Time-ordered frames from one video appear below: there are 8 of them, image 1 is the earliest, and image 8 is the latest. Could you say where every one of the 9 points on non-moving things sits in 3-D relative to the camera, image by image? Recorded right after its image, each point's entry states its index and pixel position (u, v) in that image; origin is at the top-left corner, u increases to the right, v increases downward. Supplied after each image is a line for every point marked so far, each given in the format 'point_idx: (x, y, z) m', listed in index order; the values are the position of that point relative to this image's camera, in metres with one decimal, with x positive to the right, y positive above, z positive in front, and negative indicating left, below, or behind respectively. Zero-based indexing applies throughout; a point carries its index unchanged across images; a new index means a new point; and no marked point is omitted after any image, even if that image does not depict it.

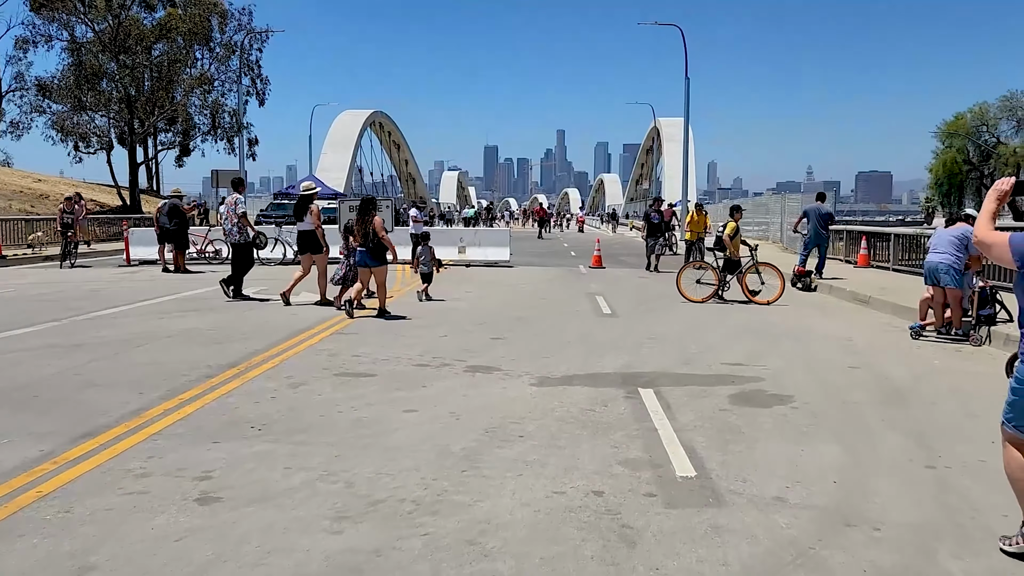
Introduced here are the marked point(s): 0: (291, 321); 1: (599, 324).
0: (-3.0, -0.5, +11.9) m
1: (+1.2, -0.5, +12.0) m
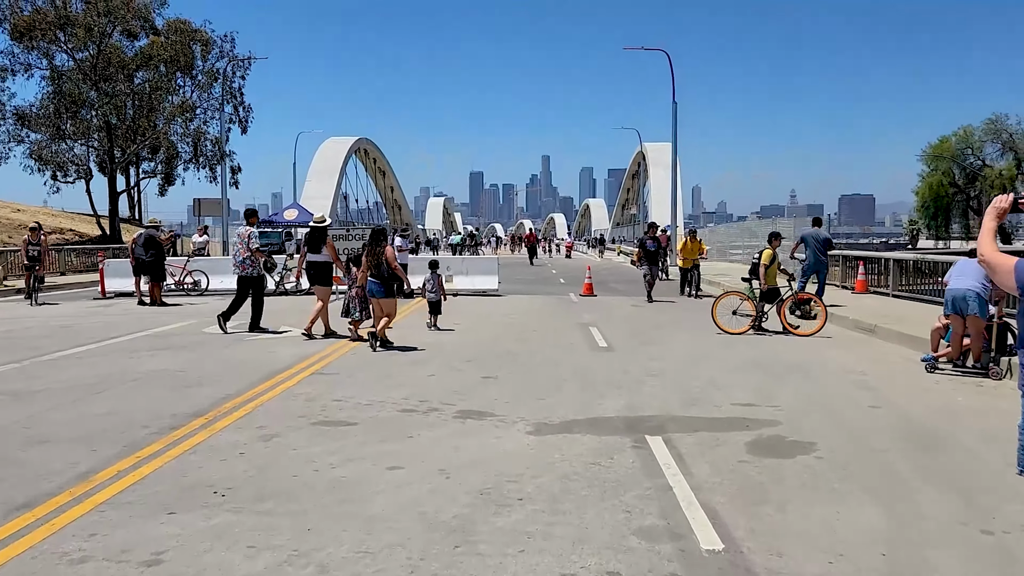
0: (-3.1, -0.9, +11.2) m
1: (+1.1, -1.0, +11.4) m
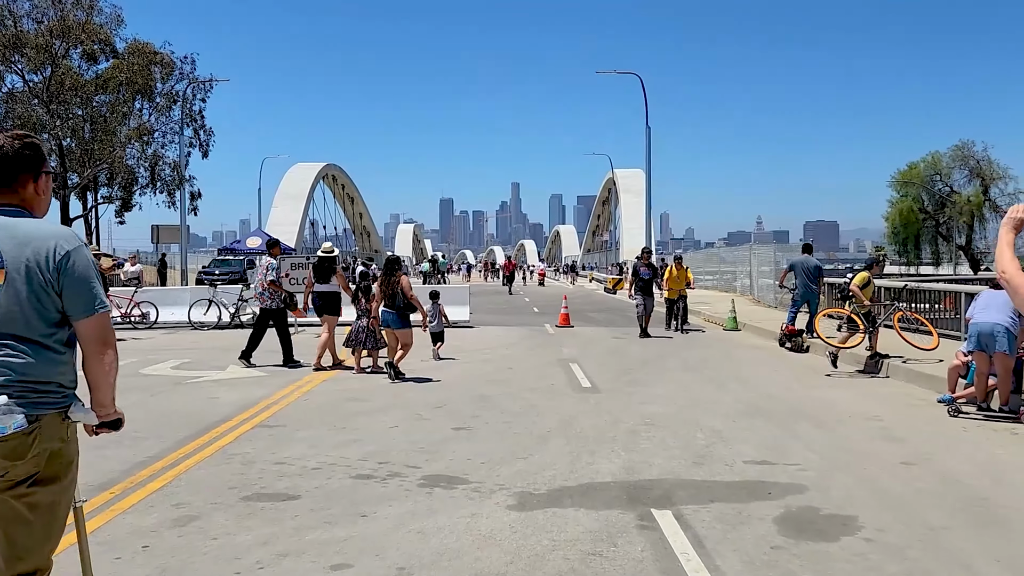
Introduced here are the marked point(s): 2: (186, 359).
0: (-3.4, -1.4, +9.8) m
1: (+0.8, -1.4, +10.1) m
2: (-5.4, -1.2, +14.2) m
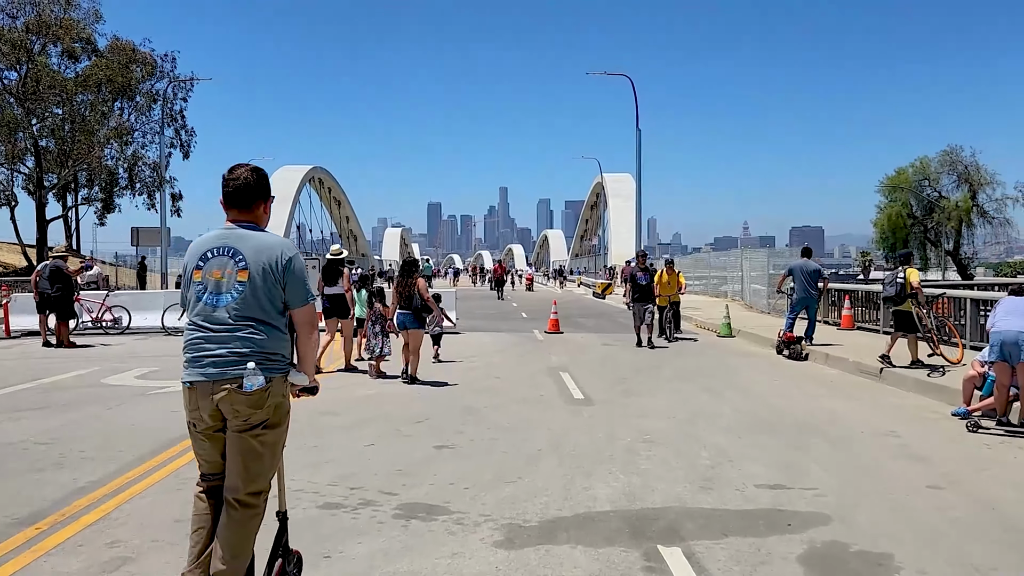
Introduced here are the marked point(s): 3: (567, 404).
0: (-3.6, -1.4, +9.0) m
1: (+0.7, -1.4, +9.4) m
2: (-5.6, -1.2, +13.4) m
3: (+0.7, -1.4, +10.4) m
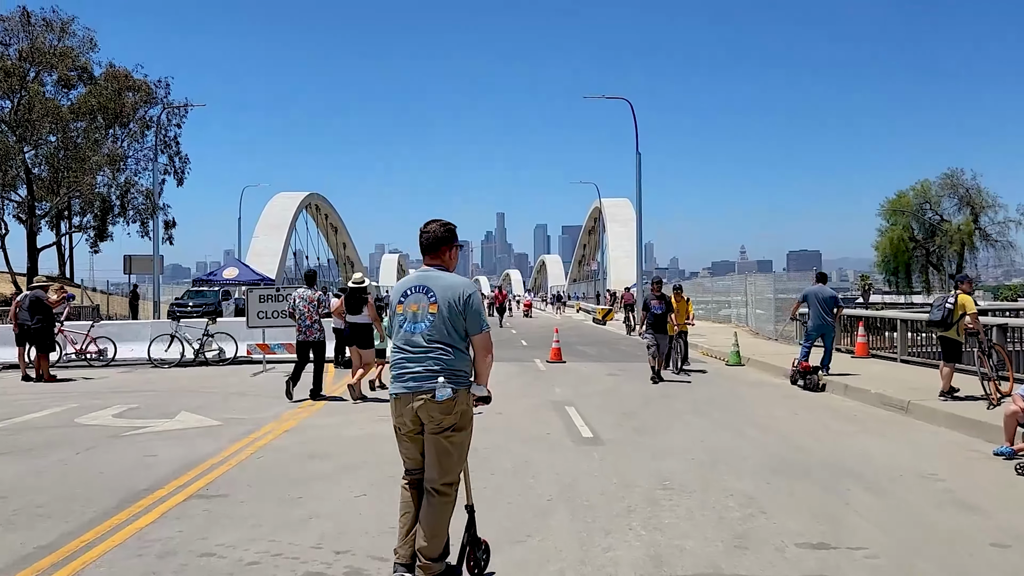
0: (-3.5, -1.7, +8.2) m
1: (+0.7, -1.7, +8.6) m
2: (-5.6, -1.7, +12.6) m
3: (+0.7, -1.8, +9.6) m
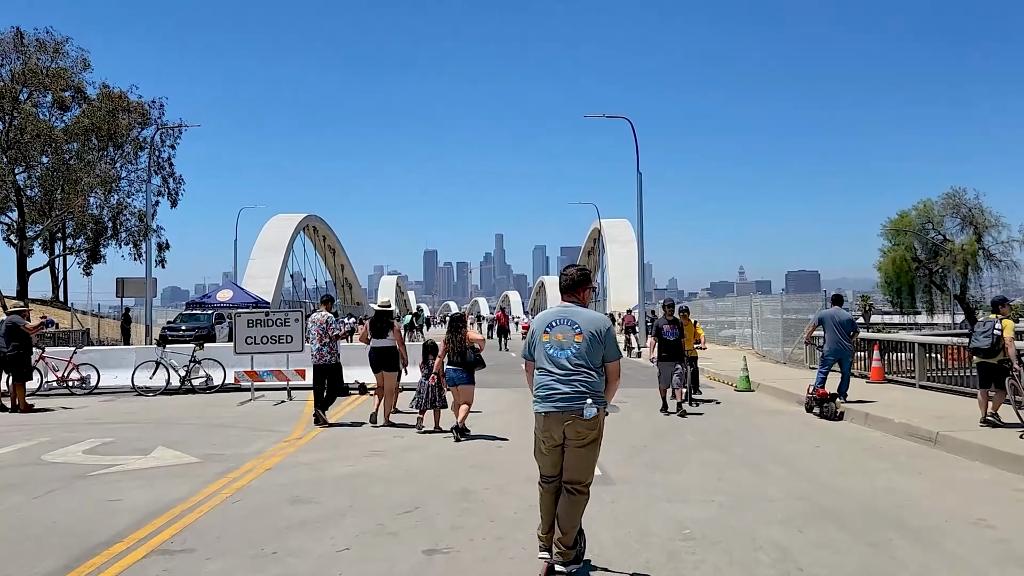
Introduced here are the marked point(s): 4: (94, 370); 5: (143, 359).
0: (-3.5, -2.0, +7.4) m
1: (+0.7, -2.0, +7.8) m
2: (-5.6, -2.1, +11.8) m
3: (+0.7, -2.0, +8.8) m
4: (-9.1, -1.8, +18.7) m
5: (-8.2, -1.6, +19.1) m
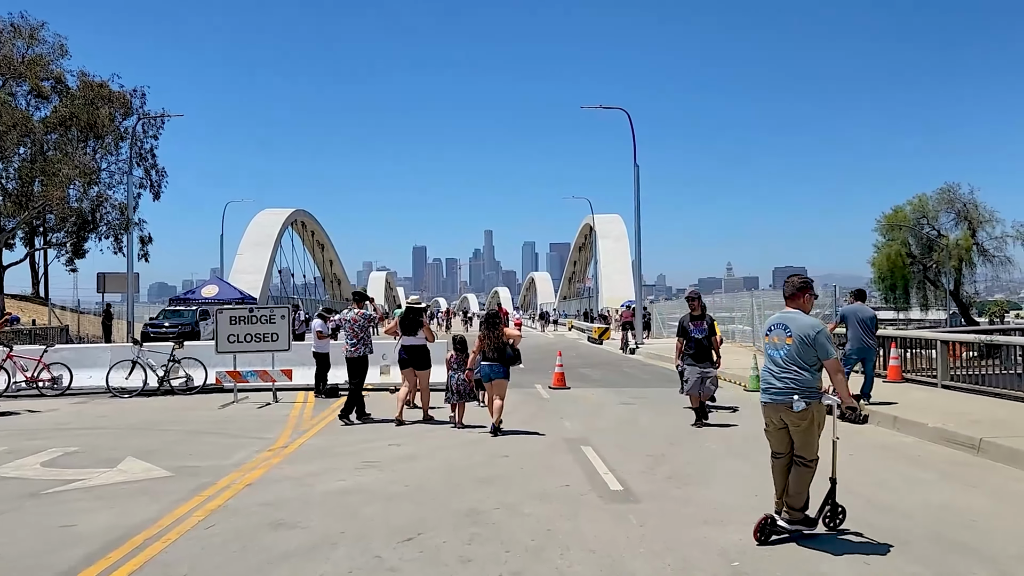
0: (-3.4, -1.9, +6.3) m
1: (+0.9, -1.9, +6.8) m
2: (-5.5, -2.0, +10.7) m
3: (+0.8, -1.9, +7.8) m
4: (-9.1, -1.7, +17.6) m
5: (-8.2, -1.5, +18.0) m
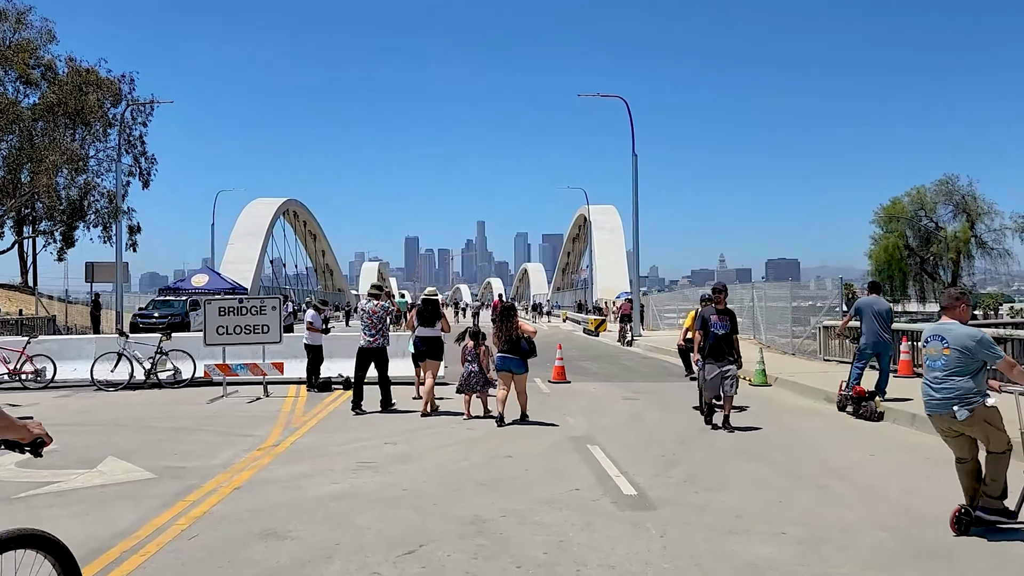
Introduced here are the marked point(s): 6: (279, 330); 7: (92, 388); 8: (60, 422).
0: (-3.3, -1.8, +5.8) m
1: (+0.9, -1.9, +6.3) m
2: (-5.5, -1.8, +10.2) m
3: (+0.9, -1.9, +7.3) m
4: (-9.1, -1.5, +17.0) m
5: (-8.2, -1.2, +17.4) m
6: (-4.4, -0.8, +16.2) m
7: (-8.0, -1.9, +16.4) m
8: (-6.4, -1.9, +12.1) m
